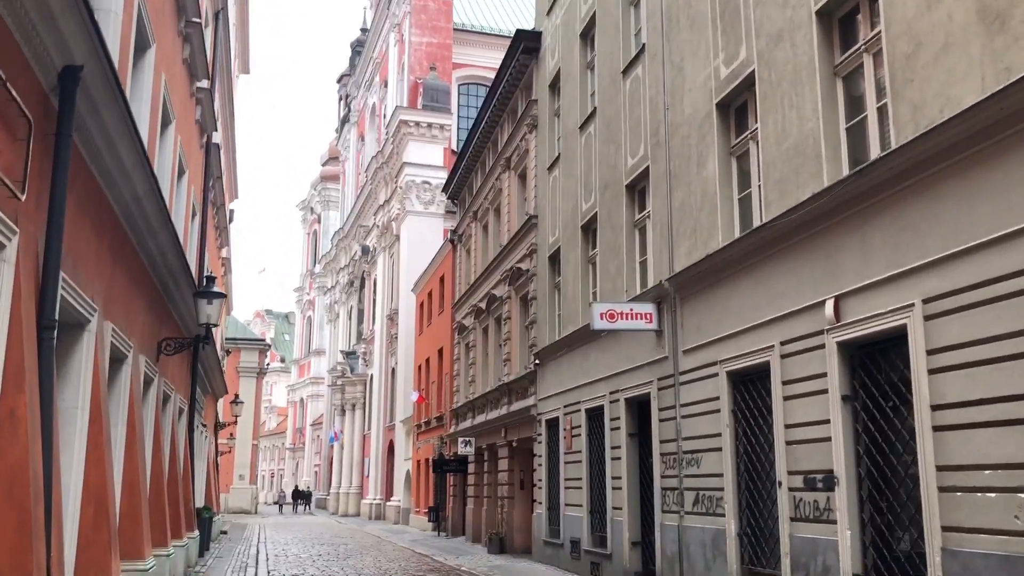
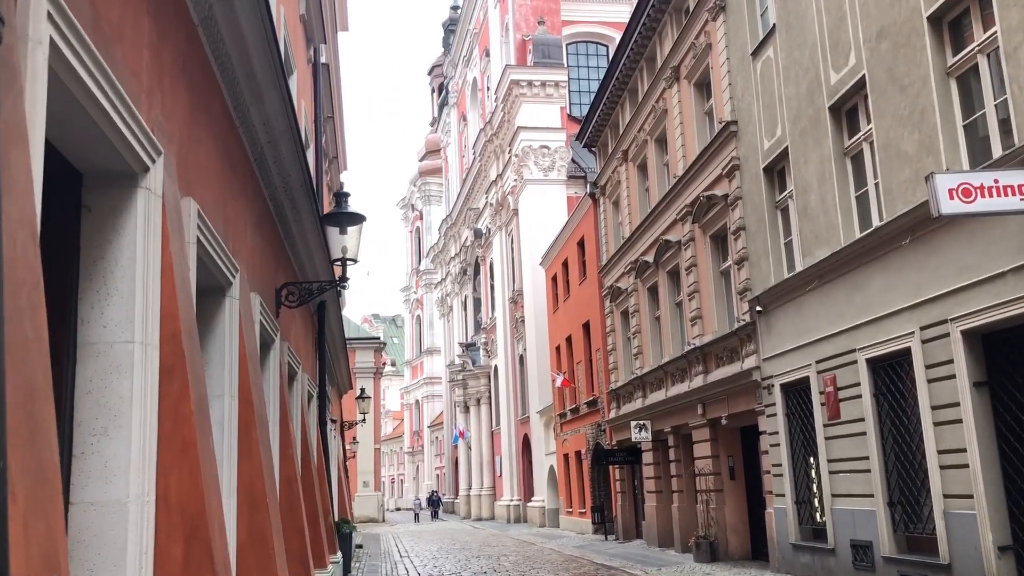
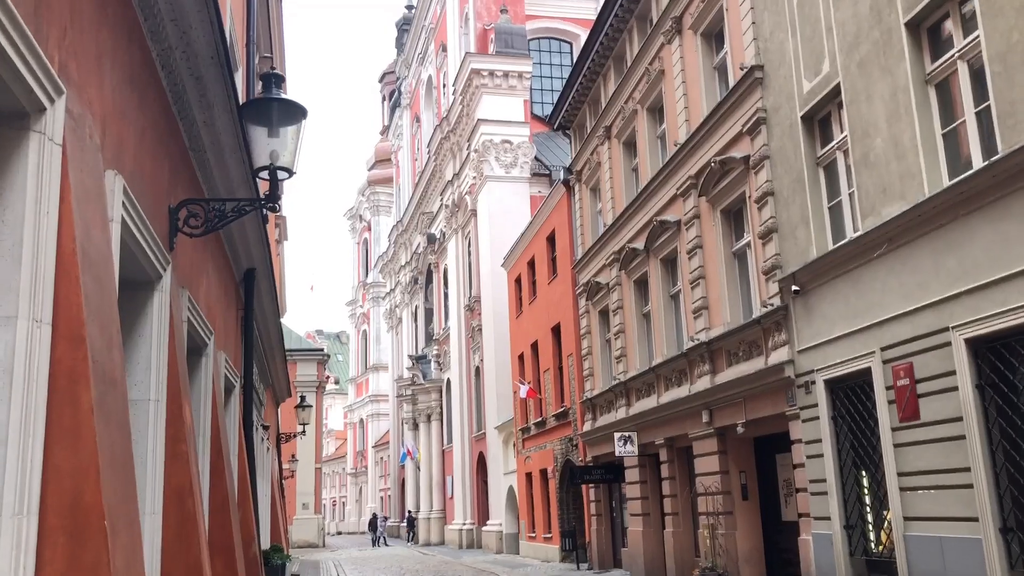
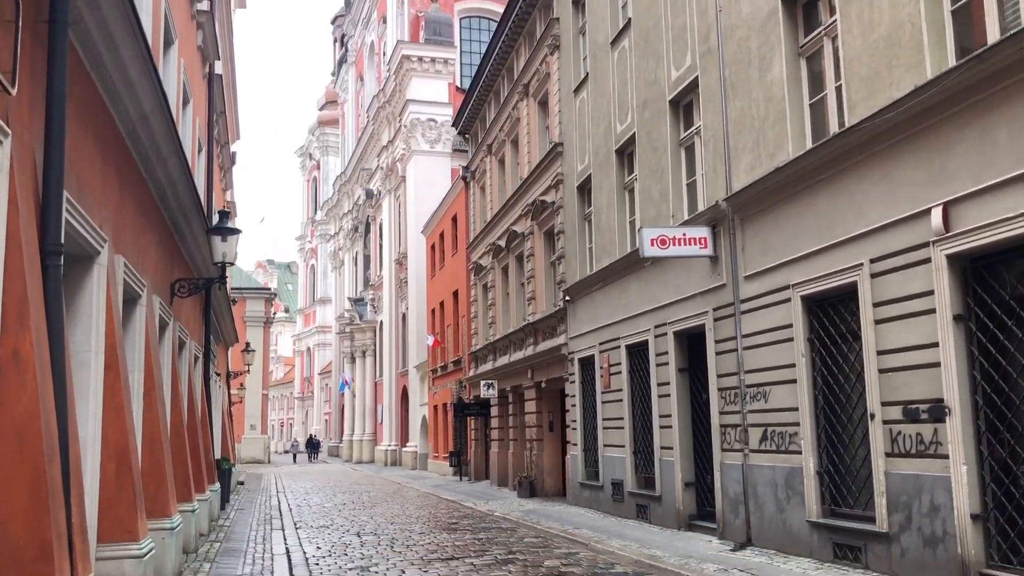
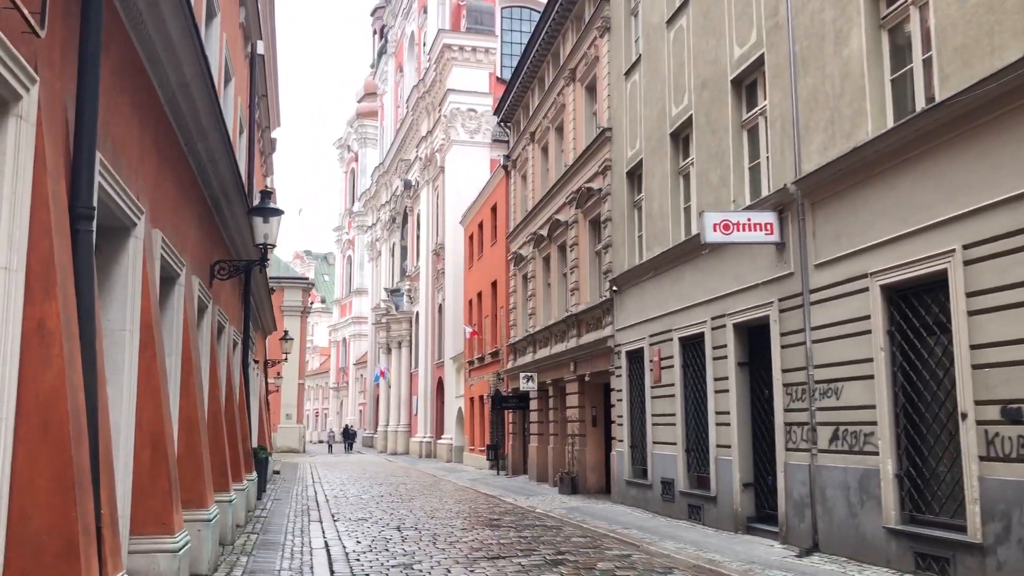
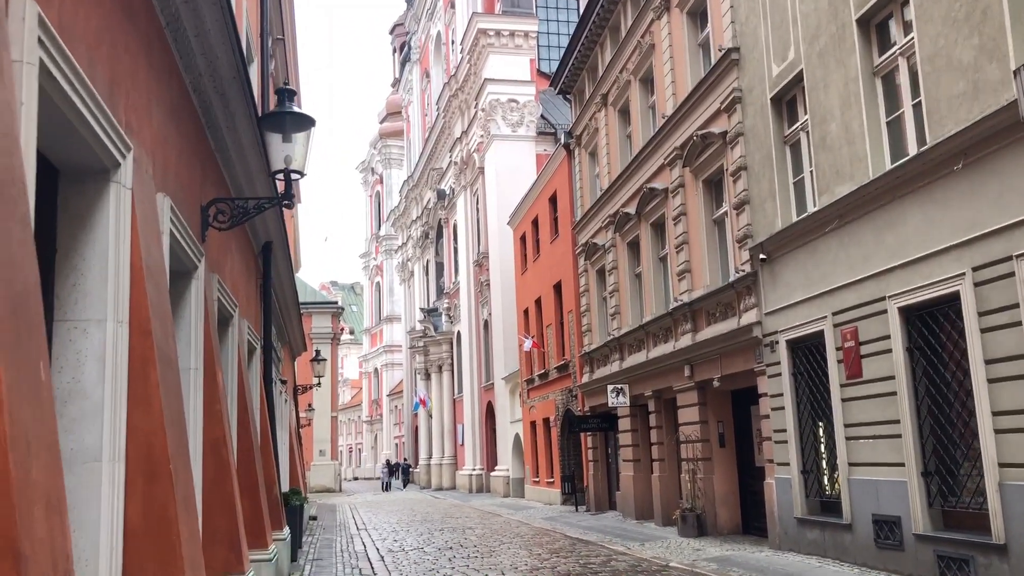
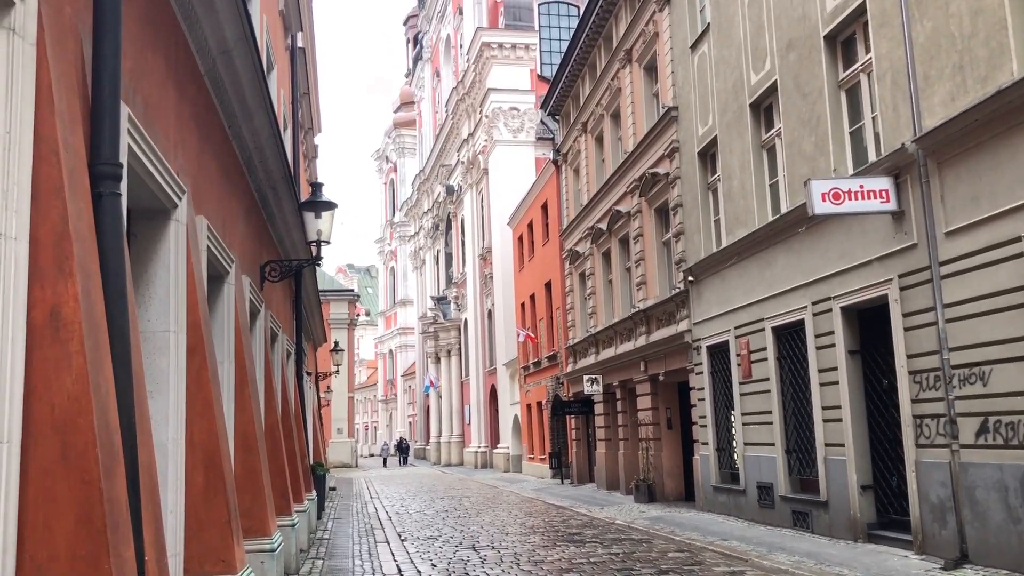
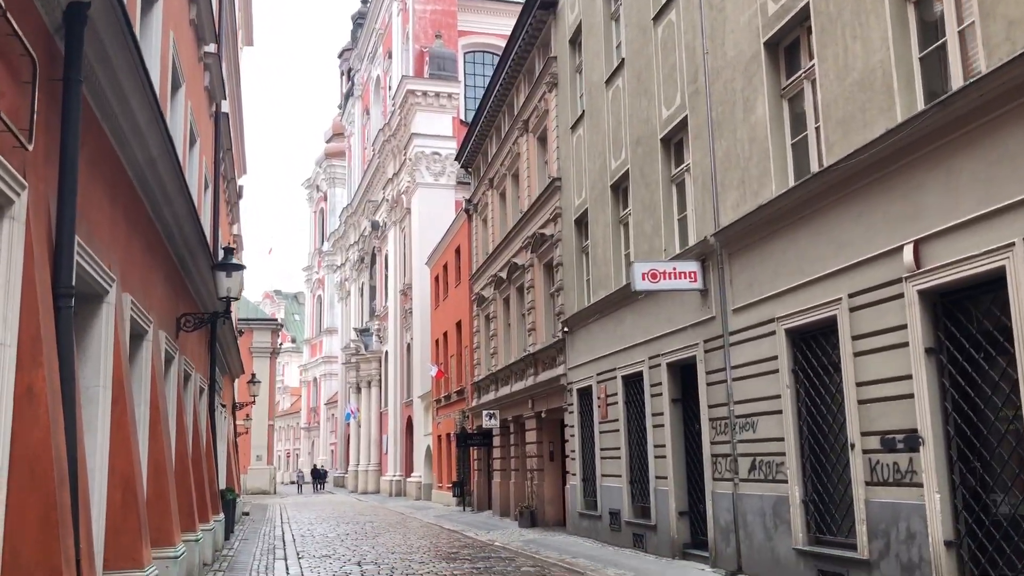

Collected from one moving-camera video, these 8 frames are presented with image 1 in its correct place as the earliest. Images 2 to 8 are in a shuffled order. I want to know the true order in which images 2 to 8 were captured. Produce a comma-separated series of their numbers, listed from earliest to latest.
8, 4, 5, 7, 2, 6, 3
